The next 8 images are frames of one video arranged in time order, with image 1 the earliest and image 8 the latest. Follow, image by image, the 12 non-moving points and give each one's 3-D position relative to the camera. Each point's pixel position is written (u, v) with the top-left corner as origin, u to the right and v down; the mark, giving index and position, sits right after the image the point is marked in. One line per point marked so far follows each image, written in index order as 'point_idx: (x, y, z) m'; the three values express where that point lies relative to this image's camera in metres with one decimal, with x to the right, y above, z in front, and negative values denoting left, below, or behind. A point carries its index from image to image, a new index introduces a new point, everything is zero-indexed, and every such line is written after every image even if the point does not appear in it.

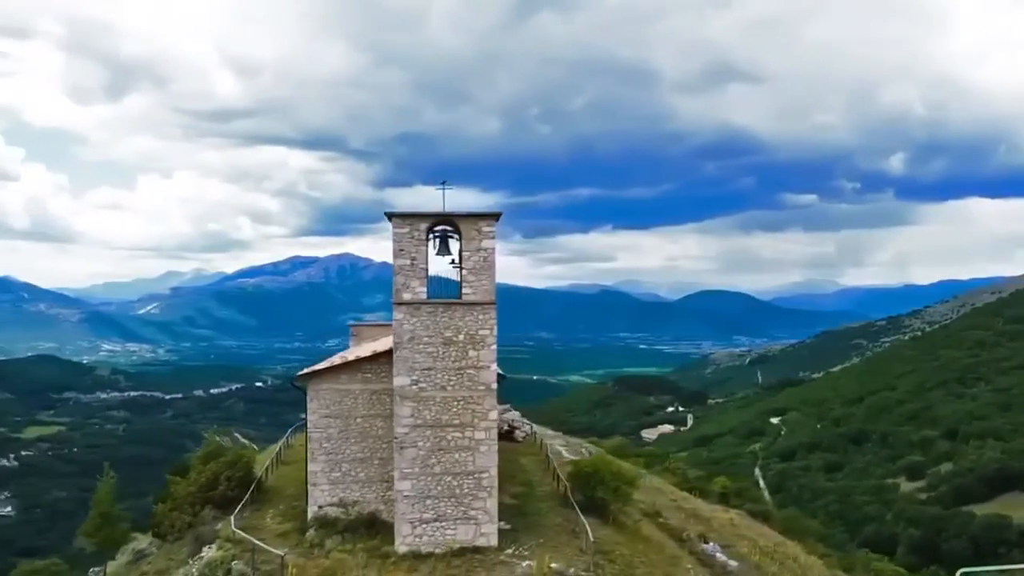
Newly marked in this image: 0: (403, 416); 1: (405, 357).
0: (-1.7, -2.1, +16.5) m
1: (-1.7, -1.1, +16.5) m
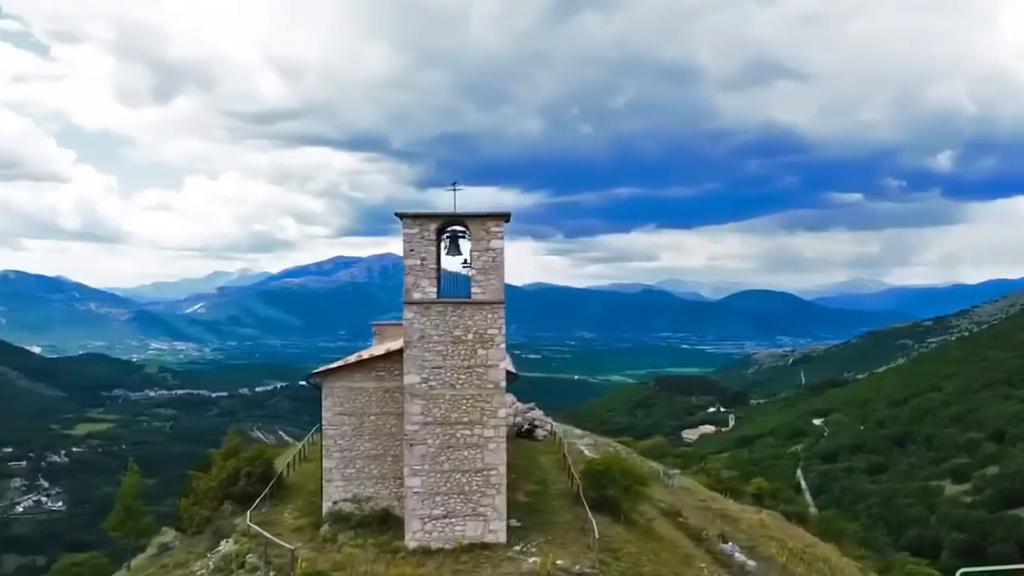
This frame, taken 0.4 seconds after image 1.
0: (-1.6, -2.1, +16.7) m
1: (-1.6, -1.1, +16.8) m
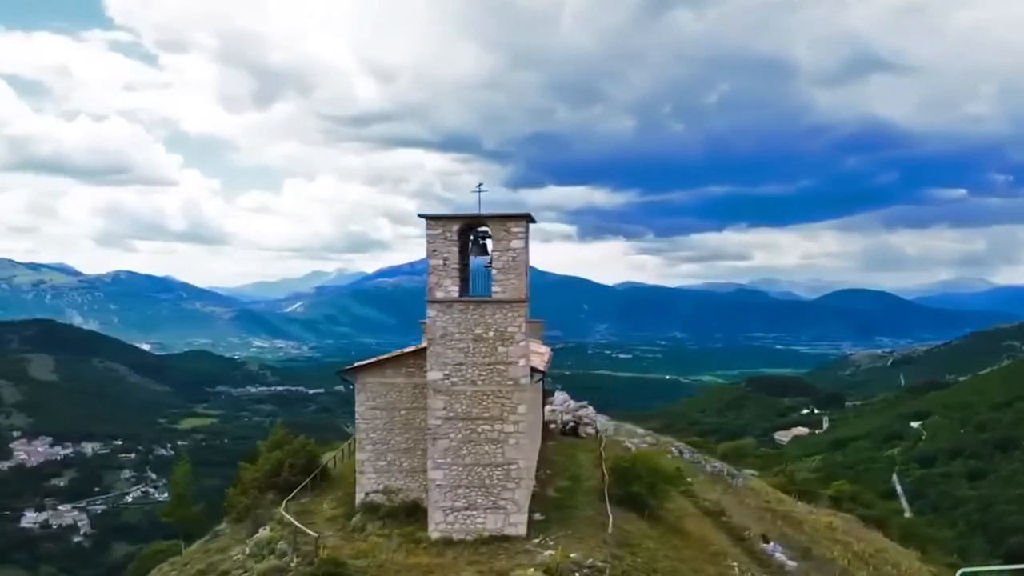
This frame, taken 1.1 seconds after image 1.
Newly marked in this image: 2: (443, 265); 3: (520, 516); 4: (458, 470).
0: (-1.3, -2.1, +17.3) m
1: (-1.3, -1.1, +17.3) m
2: (-1.2, +0.4, +17.4) m
3: (+0.2, -3.9, +17.2) m
4: (-0.9, -3.1, +17.3) m
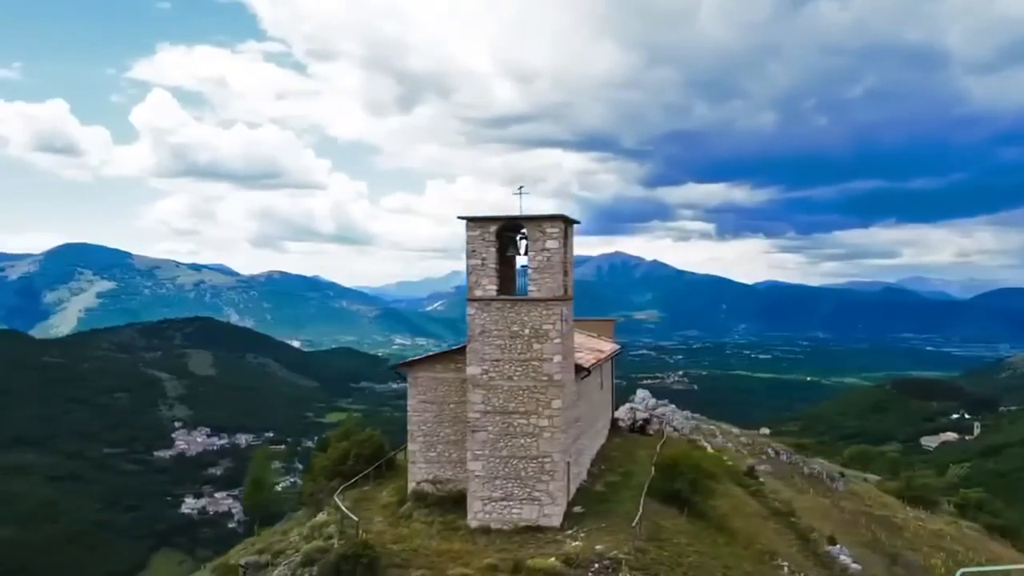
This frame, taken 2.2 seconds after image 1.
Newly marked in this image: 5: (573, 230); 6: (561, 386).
0: (-0.7, -2.0, +18.1) m
1: (-0.6, -1.1, +18.1) m
2: (-0.5, +0.4, +18.2) m
3: (+0.8, -3.9, +17.8) m
4: (-0.3, -3.1, +18.0) m
5: (+1.1, +1.1, +19.1) m
6: (+0.9, -1.7, +17.8) m
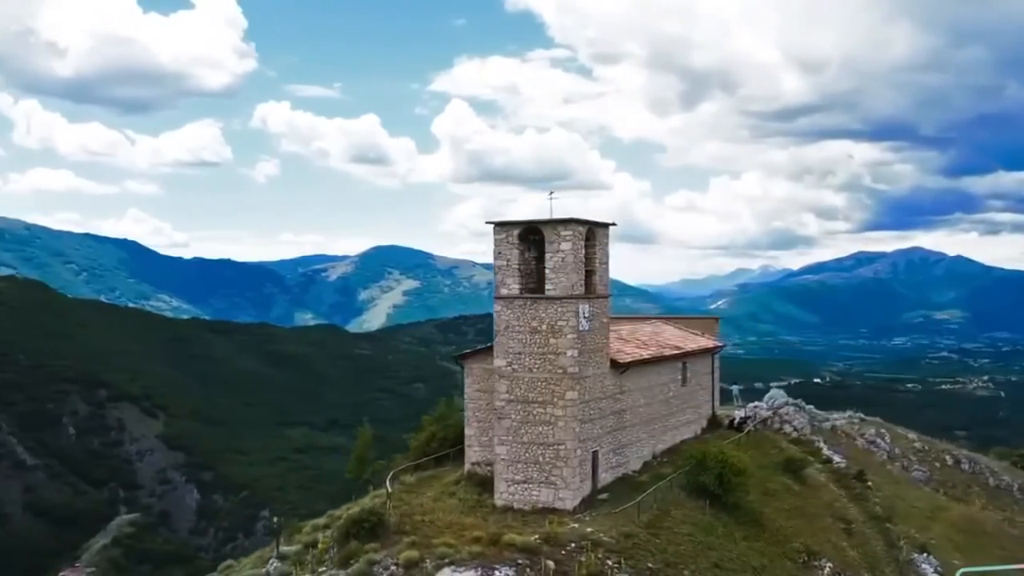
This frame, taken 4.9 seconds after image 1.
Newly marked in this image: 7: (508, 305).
0: (-0.2, -2.0, +19.7) m
1: (-0.2, -1.1, +19.8) m
2: (-0.1, +0.4, +19.8) m
3: (+1.1, -3.8, +19.1) m
4: (+0.1, -3.1, +19.6) m
5: (+1.7, +1.1, +20.2) m
6: (+1.1, -1.7, +19.0) m
7: (-0.1, -0.4, +19.7) m
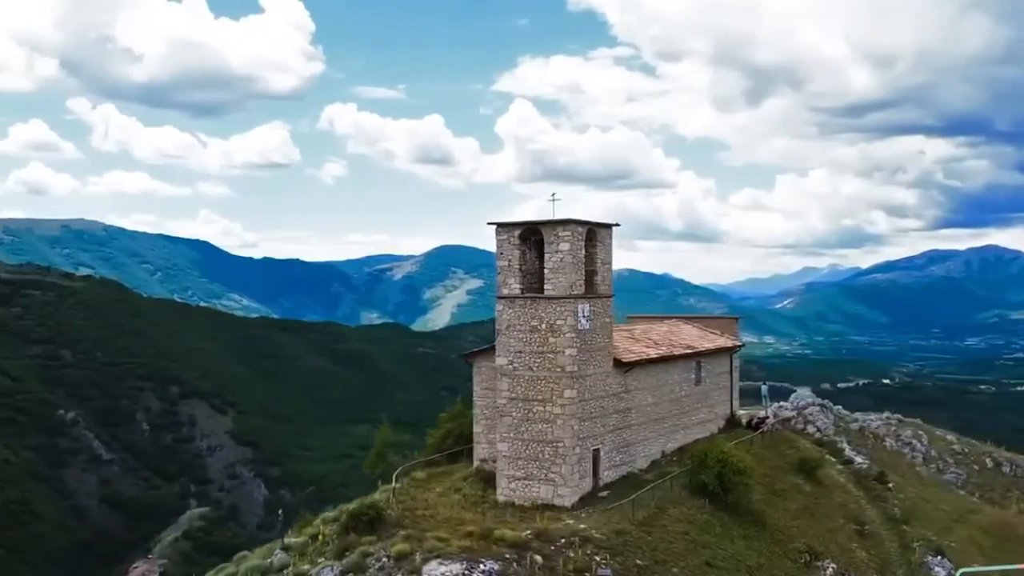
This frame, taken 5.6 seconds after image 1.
0: (-0.2, -2.0, +20.1) m
1: (-0.2, -1.1, +20.1) m
2: (0.0, +0.4, +20.1) m
3: (+1.0, -3.8, +19.3) m
4: (+0.1, -3.0, +19.9) m
5: (+1.8, +1.2, +20.4) m
6: (+1.1, -1.7, +19.2) m
7: (-0.1, -0.3, +20.0) m
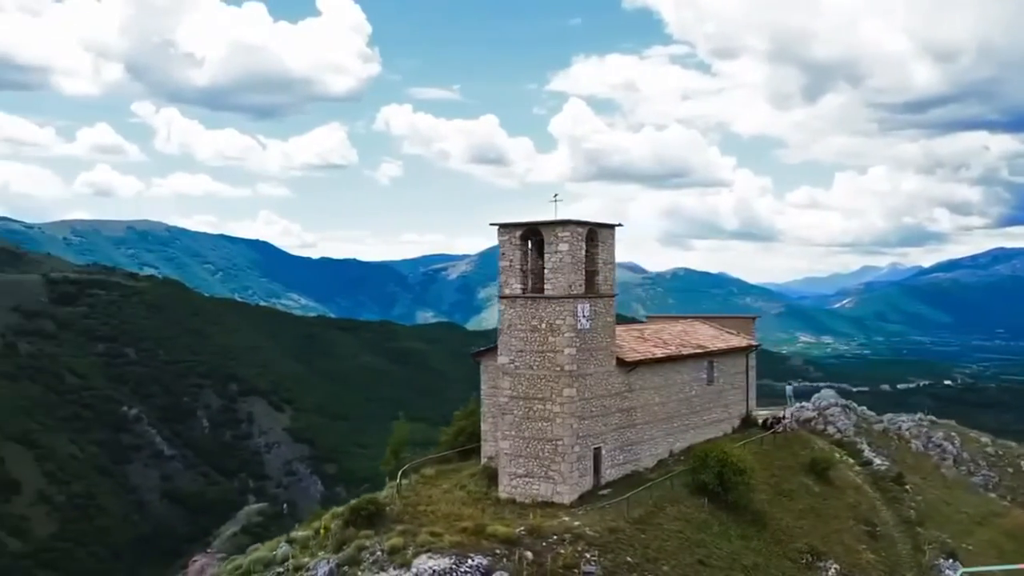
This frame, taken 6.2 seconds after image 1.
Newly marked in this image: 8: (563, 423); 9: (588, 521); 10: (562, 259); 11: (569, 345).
0: (-0.2, -2.0, +20.3) m
1: (-0.1, -1.1, +20.4) m
2: (0.0, +0.4, +20.4) m
3: (+1.0, -3.8, +19.5) m
4: (+0.1, -3.0, +20.1) m
5: (+1.8, +1.2, +20.6) m
6: (+1.1, -1.7, +19.4) m
7: (0.0, -0.3, +20.3) m
8: (+1.0, -2.6, +19.6) m
9: (+1.4, -4.2, +18.3) m
10: (+1.0, +0.5, +19.7) m
11: (+1.1, -1.1, +19.5) m
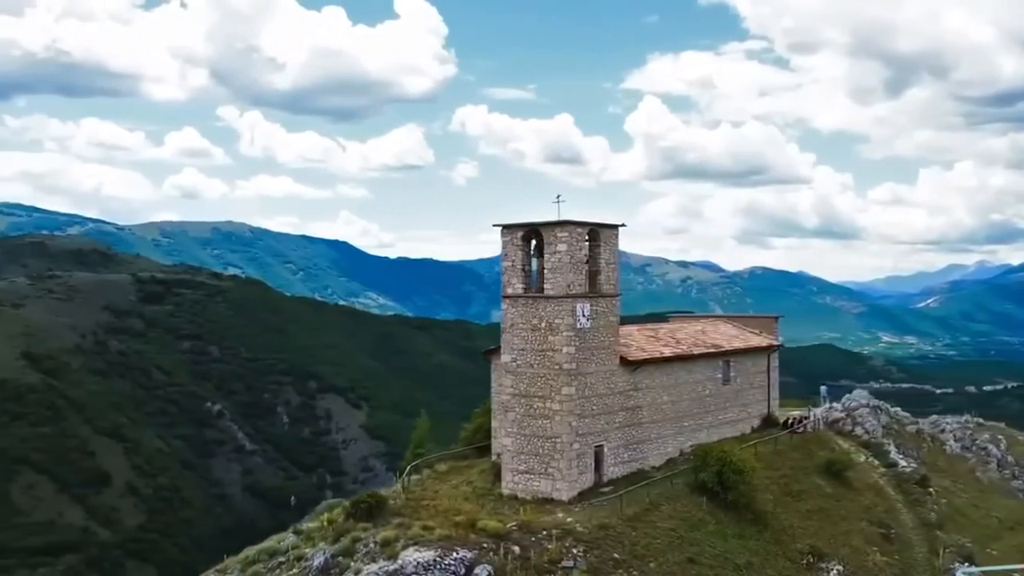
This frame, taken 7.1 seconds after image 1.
0: (-0.1, -2.0, +20.7) m
1: (-0.1, -1.0, +20.7) m
2: (+0.1, +0.5, +20.7) m
3: (+1.0, -3.8, +19.8) m
4: (+0.2, -3.0, +20.4) m
5: (+1.9, +1.2, +20.7) m
6: (+1.1, -1.7, +19.7) m
7: (0.0, -0.3, +20.6) m
8: (+1.0, -2.6, +19.8) m
9: (+1.3, -4.2, +18.5) m
10: (+1.0, +0.6, +19.9) m
11: (+1.1, -1.1, +19.8) m
